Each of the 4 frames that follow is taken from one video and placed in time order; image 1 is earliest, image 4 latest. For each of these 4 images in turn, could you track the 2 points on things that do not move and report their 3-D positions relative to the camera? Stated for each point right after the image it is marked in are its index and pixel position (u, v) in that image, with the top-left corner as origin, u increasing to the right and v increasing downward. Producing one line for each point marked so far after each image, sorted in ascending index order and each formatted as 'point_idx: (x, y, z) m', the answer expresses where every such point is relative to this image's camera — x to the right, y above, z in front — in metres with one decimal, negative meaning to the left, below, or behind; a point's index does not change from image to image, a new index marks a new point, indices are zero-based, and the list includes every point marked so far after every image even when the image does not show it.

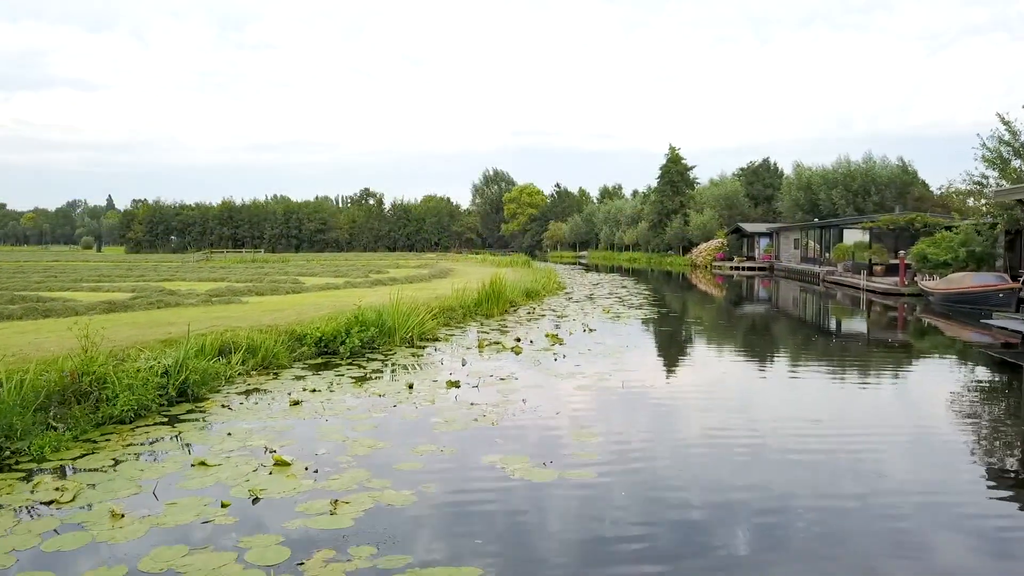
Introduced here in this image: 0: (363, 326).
0: (-1.4, -0.4, +10.9) m
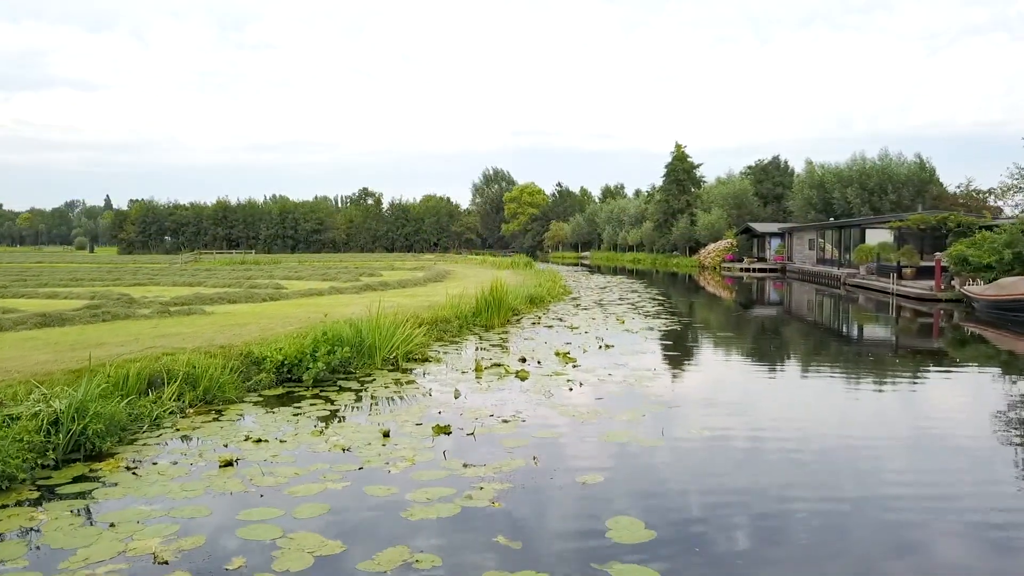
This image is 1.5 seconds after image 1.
0: (-1.4, -0.5, +9.0) m
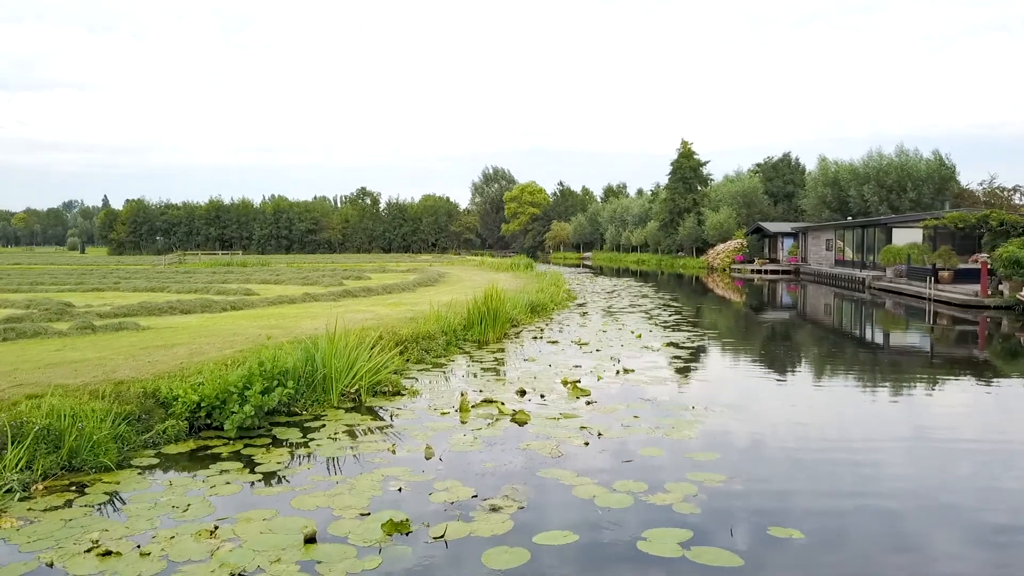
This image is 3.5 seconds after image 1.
0: (-1.4, -0.5, +6.9) m
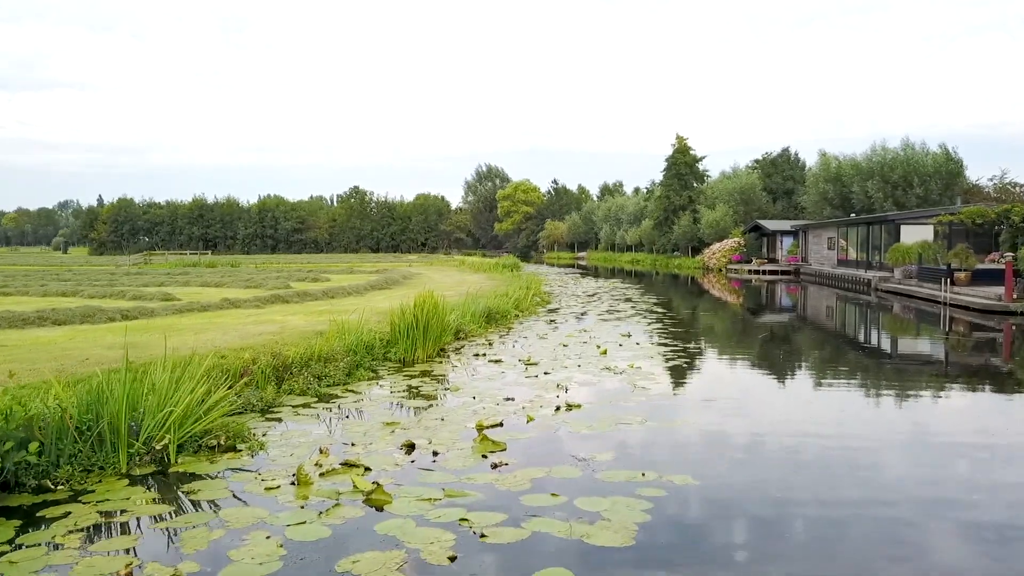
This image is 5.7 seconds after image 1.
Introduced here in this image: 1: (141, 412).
0: (-2.0, -0.6, +4.6) m
1: (-1.7, -0.6, +5.3) m
